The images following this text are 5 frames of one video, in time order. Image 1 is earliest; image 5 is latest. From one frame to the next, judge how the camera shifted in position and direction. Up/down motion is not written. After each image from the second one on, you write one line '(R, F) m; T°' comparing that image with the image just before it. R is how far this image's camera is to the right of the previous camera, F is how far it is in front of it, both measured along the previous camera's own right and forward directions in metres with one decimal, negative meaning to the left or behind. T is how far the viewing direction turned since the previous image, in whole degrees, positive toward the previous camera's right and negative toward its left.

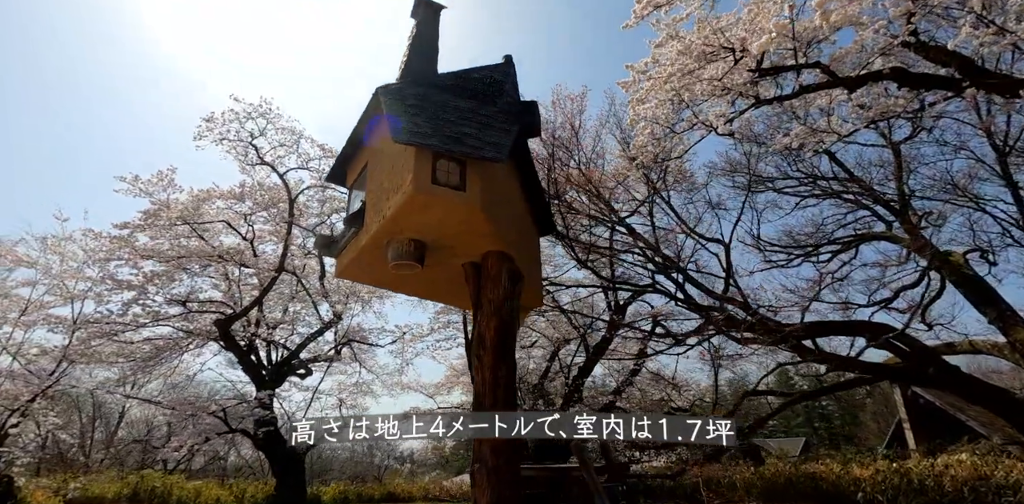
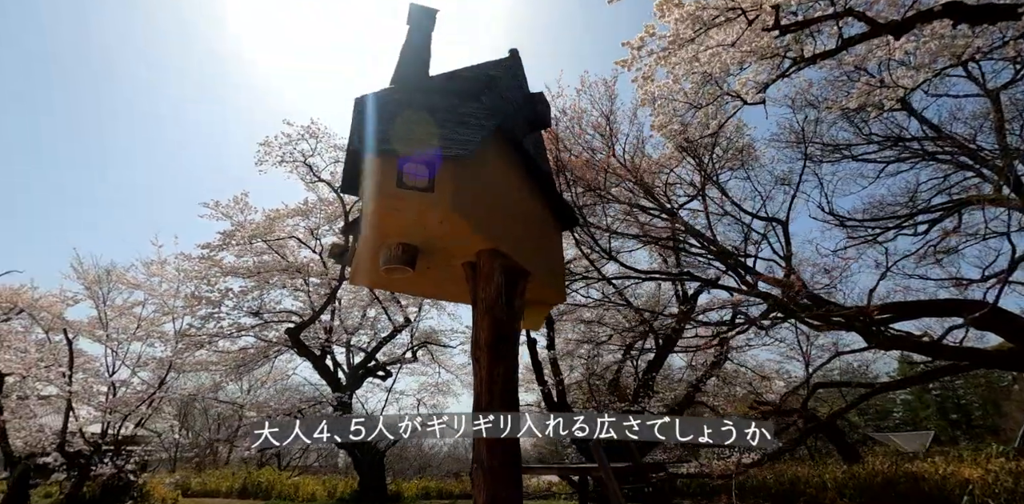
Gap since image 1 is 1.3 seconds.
(+0.6, +0.1) m; -10°
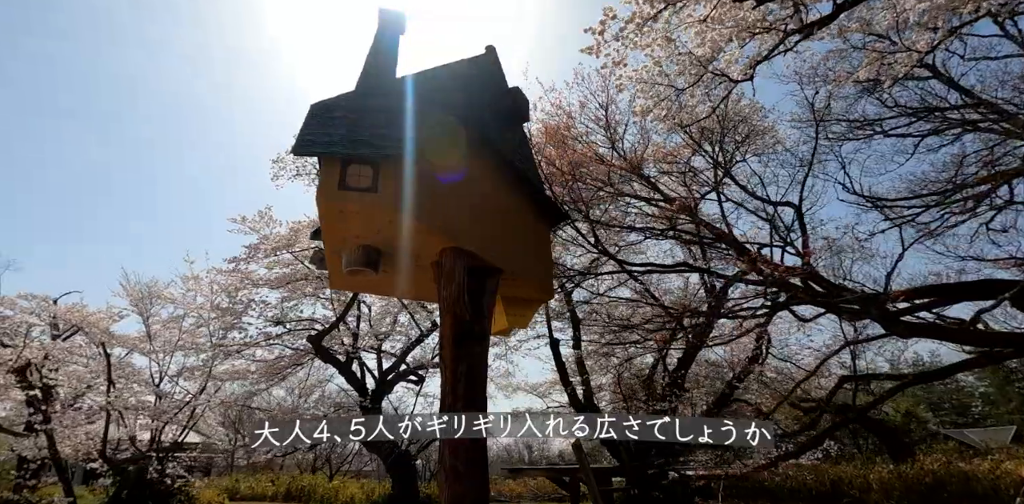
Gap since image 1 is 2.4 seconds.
(+0.5, +0.1) m; -5°
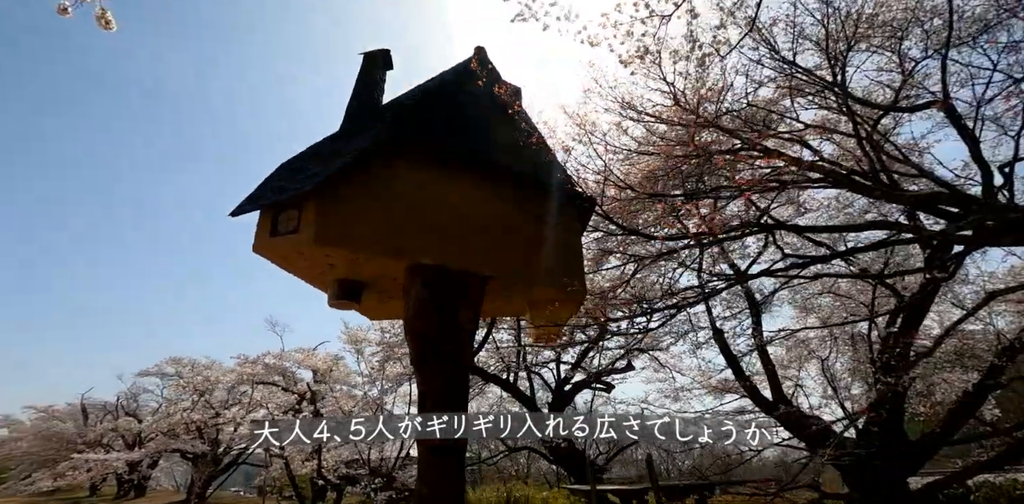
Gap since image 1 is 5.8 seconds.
(+1.5, +0.6) m; -24°
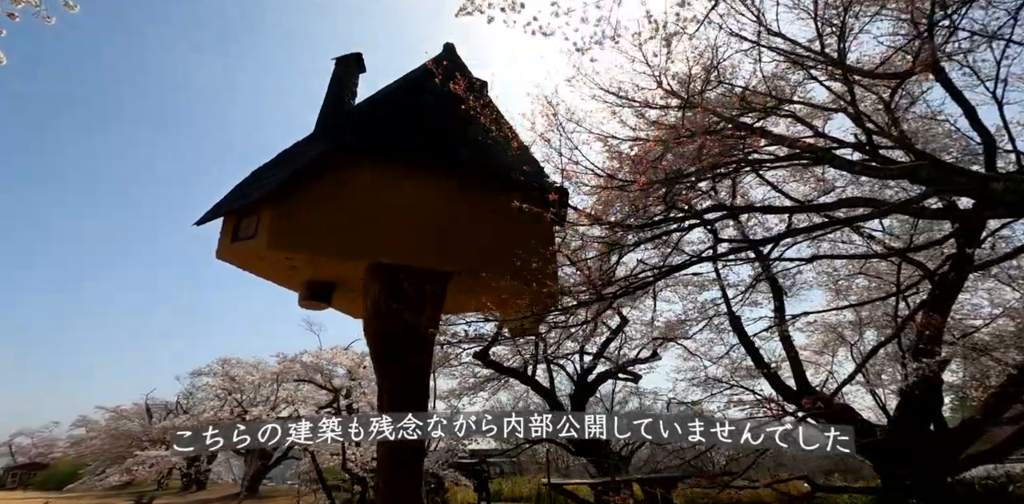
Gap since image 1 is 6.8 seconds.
(+0.5, 0.0) m; -5°
